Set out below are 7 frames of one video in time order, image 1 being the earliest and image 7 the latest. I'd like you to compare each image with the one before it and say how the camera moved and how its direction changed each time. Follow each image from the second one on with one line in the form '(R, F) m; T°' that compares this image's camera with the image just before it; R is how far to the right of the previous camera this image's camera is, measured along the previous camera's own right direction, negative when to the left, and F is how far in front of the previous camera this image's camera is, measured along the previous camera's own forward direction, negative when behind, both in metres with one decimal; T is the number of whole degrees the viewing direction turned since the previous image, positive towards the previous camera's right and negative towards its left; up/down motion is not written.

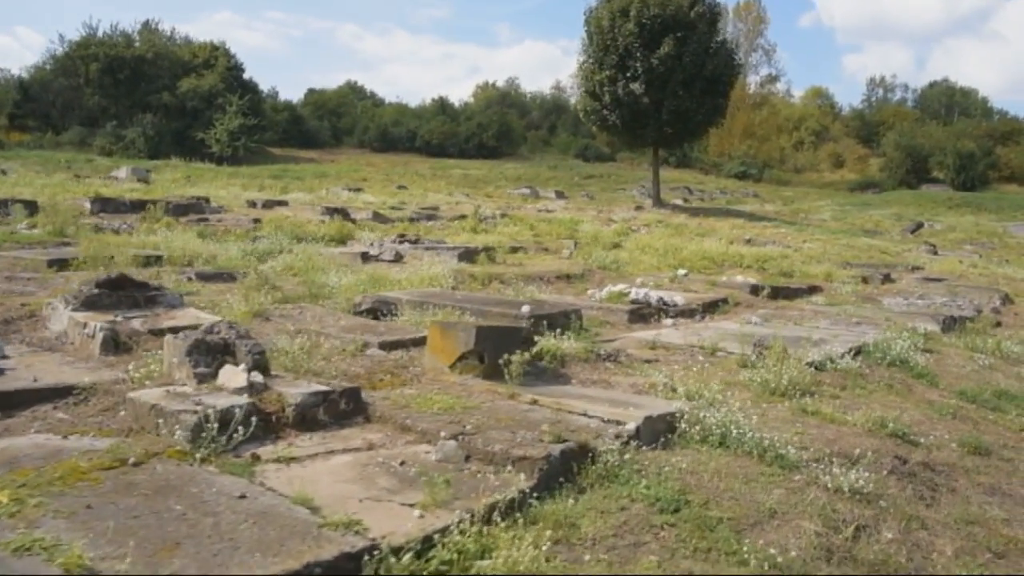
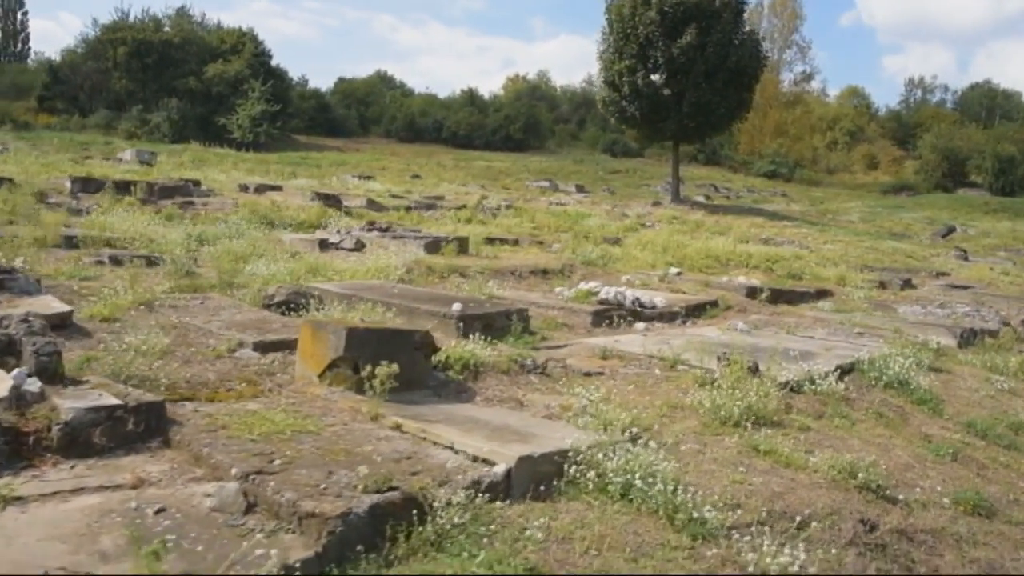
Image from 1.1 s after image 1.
(+0.7, +1.0) m; -2°
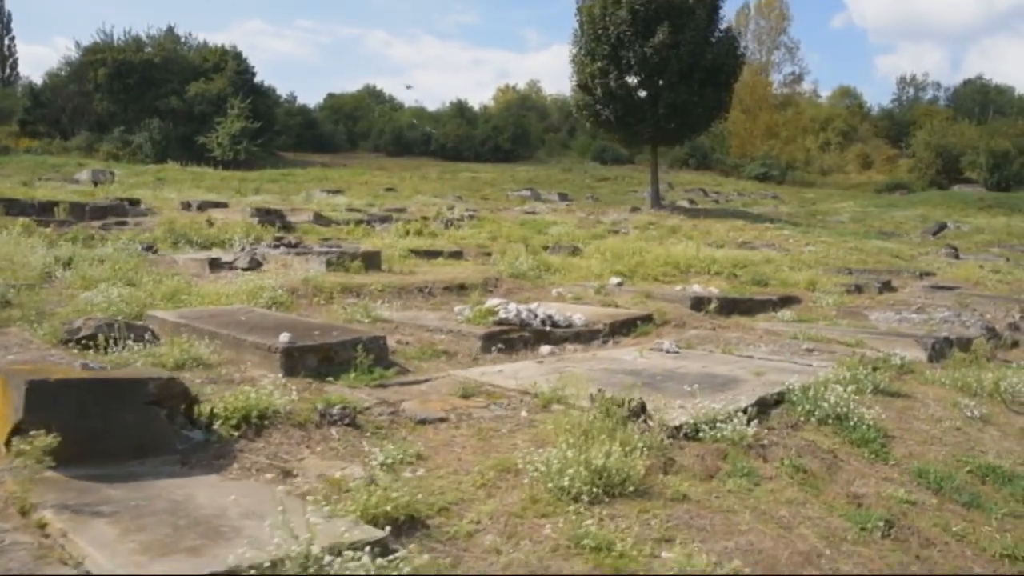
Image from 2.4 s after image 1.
(+0.9, +1.1) m; 0°
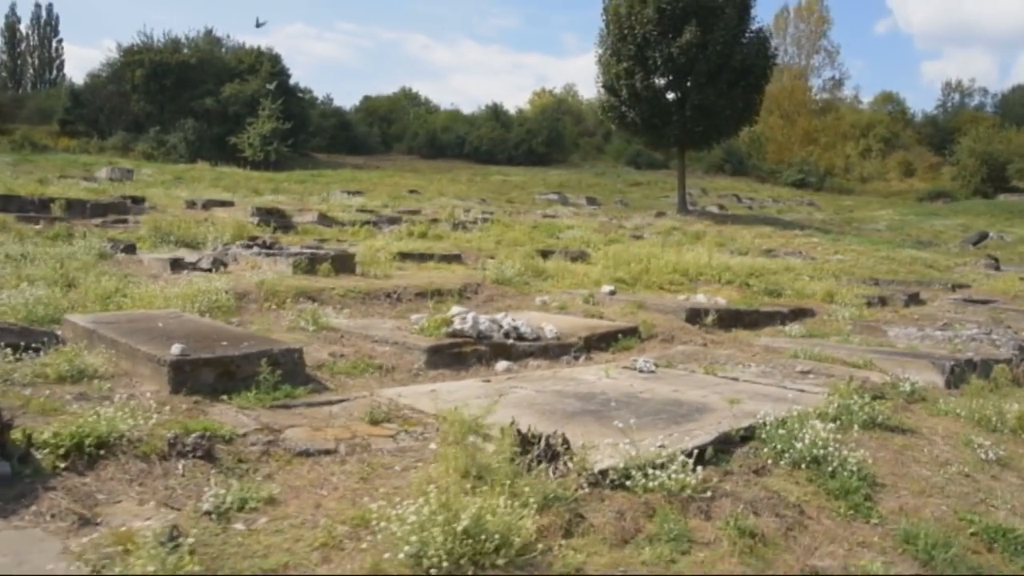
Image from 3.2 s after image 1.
(+0.5, +0.7) m; -2°
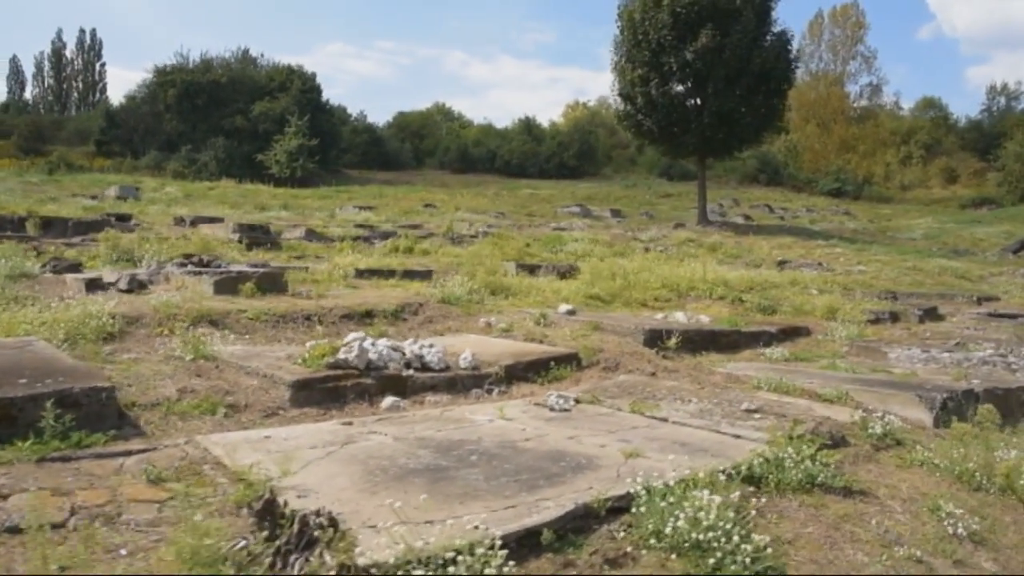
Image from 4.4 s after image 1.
(+0.8, +0.9) m; -3°
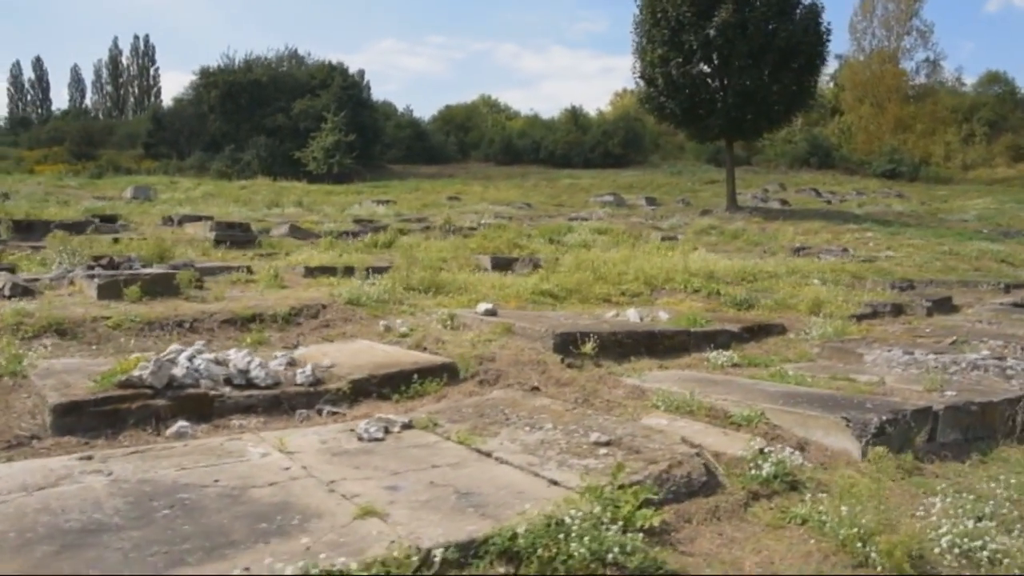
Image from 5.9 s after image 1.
(+1.1, +1.0) m; -4°
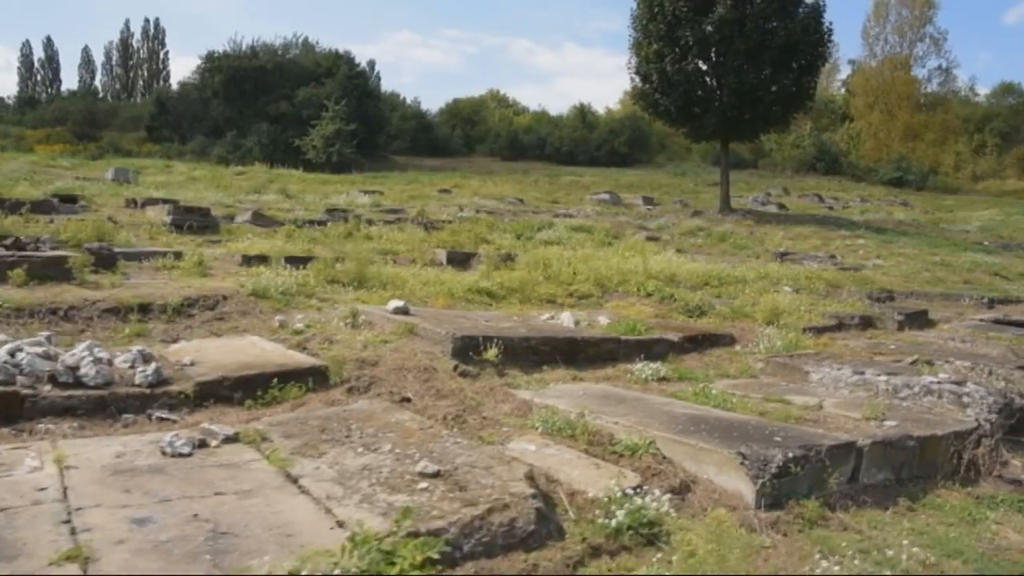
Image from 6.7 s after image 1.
(+0.6, +0.6) m; -1°
